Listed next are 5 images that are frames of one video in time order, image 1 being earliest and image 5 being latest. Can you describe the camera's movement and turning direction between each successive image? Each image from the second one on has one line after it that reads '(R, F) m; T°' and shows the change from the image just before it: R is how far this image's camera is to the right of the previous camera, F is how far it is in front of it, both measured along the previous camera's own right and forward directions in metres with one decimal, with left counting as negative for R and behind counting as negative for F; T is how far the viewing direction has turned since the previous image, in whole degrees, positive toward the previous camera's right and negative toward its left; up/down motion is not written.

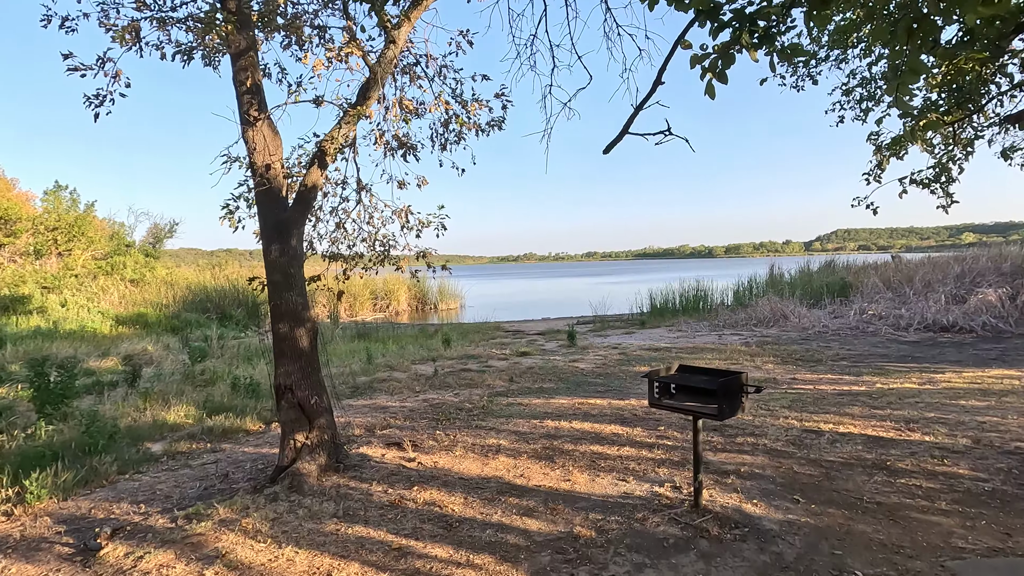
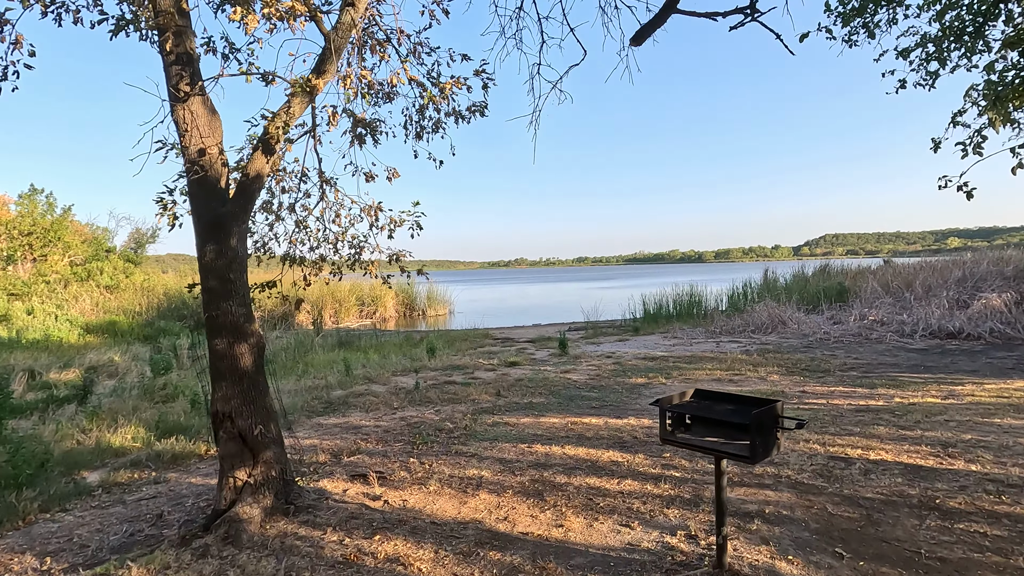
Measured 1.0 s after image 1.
(0.0, +0.5) m; +1°
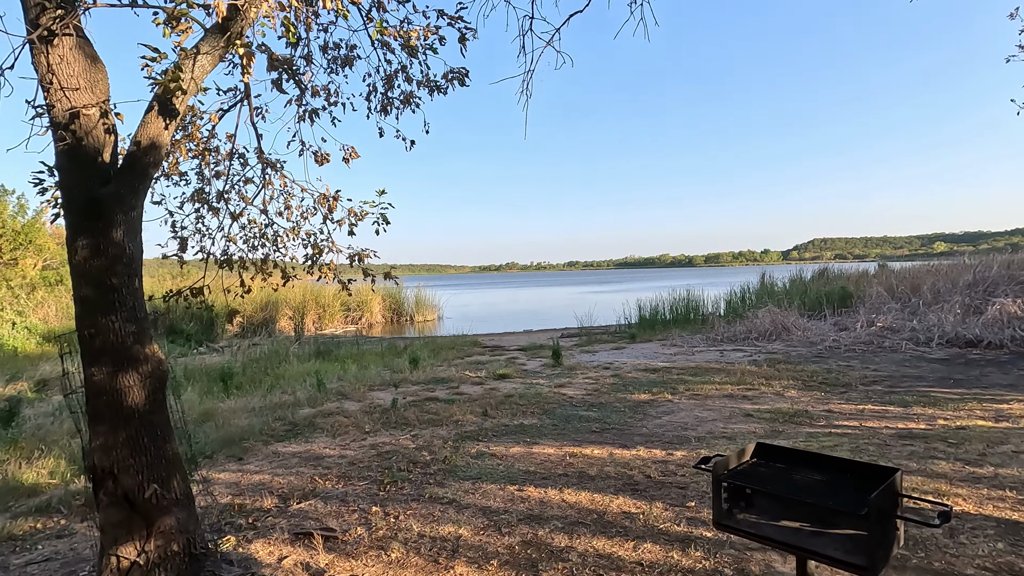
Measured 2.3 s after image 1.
(0.0, +0.6) m; +1°
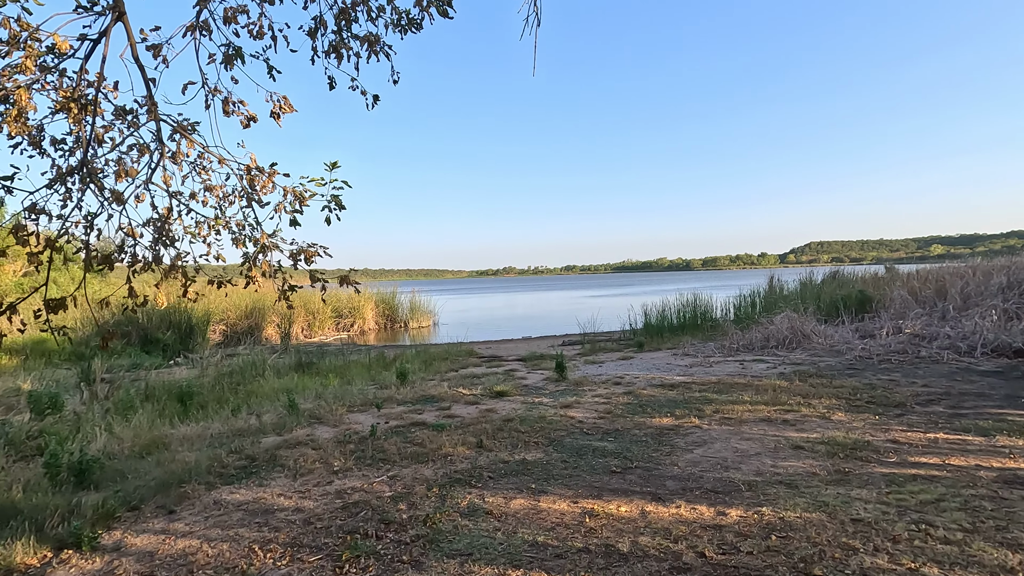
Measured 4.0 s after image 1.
(0.0, +0.8) m; 0°
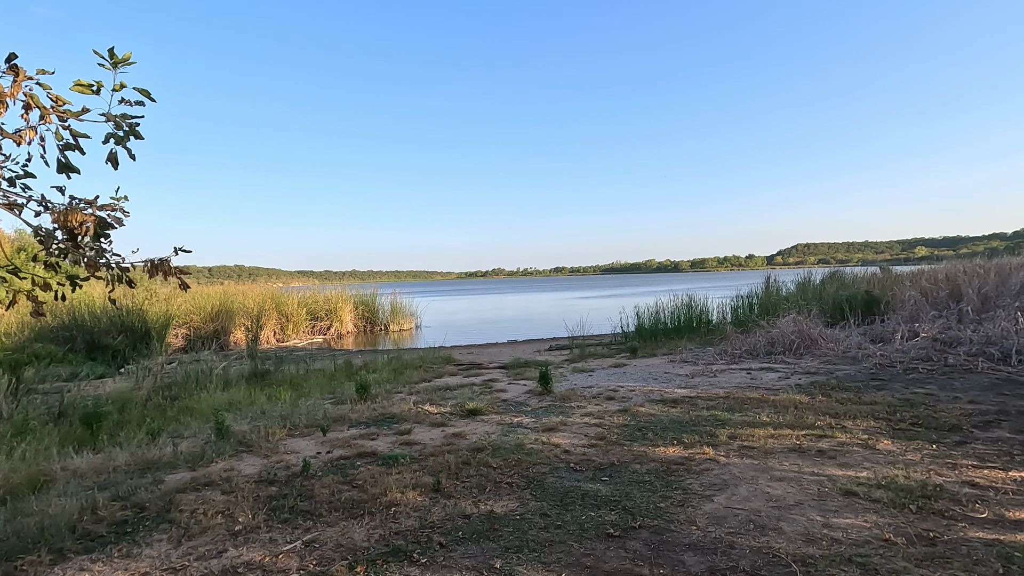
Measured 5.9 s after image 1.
(+0.1, +0.9) m; +1°
